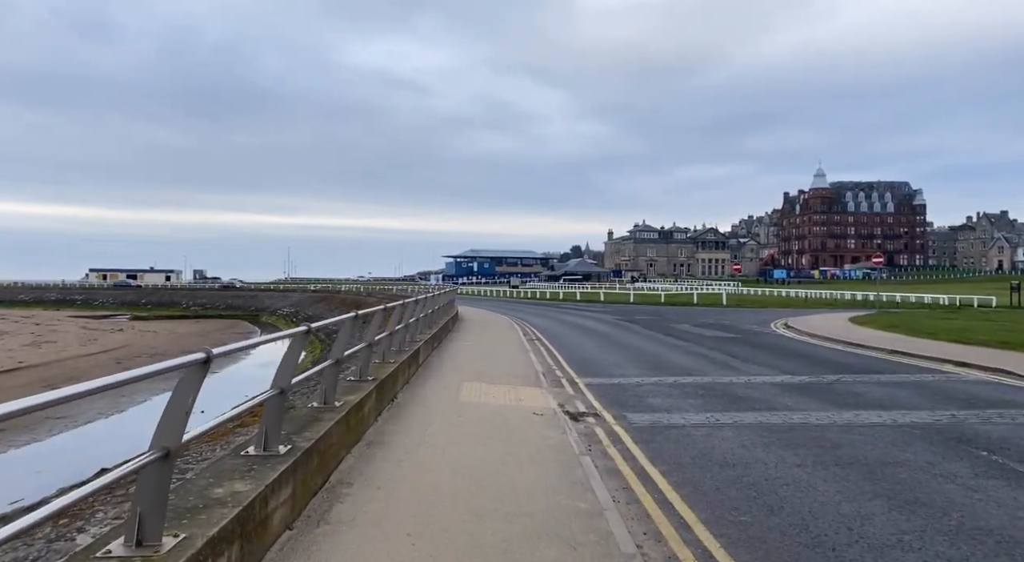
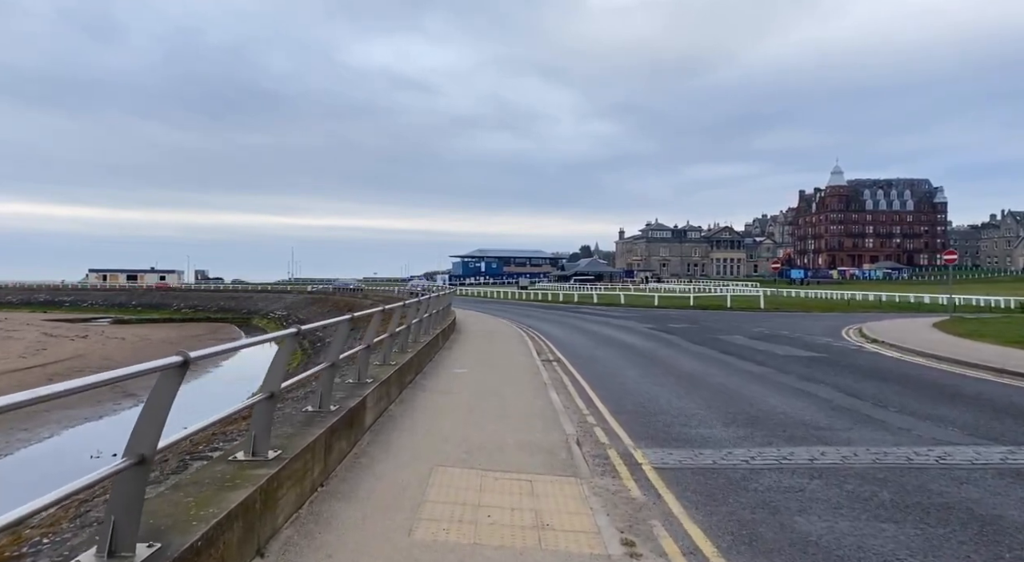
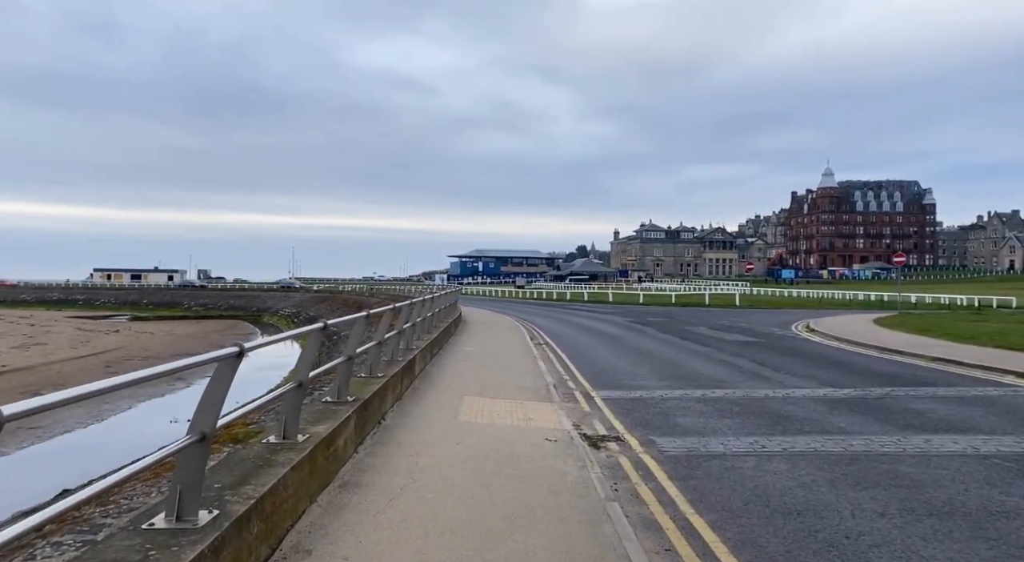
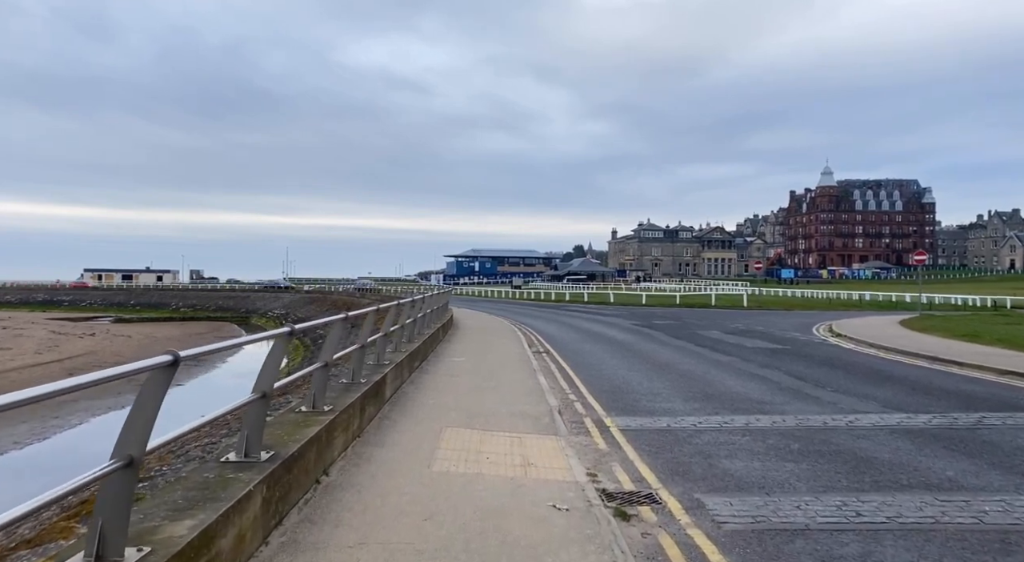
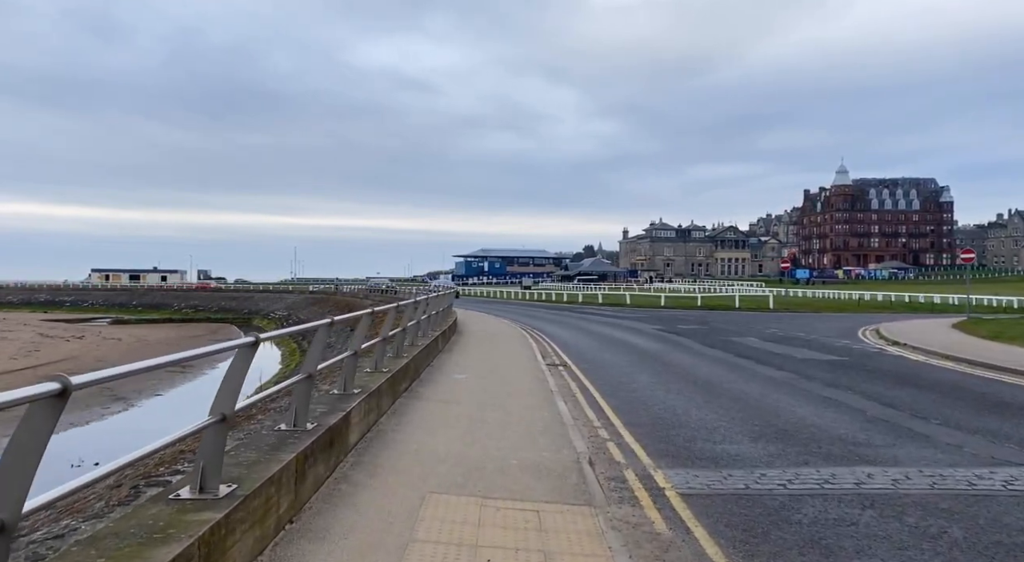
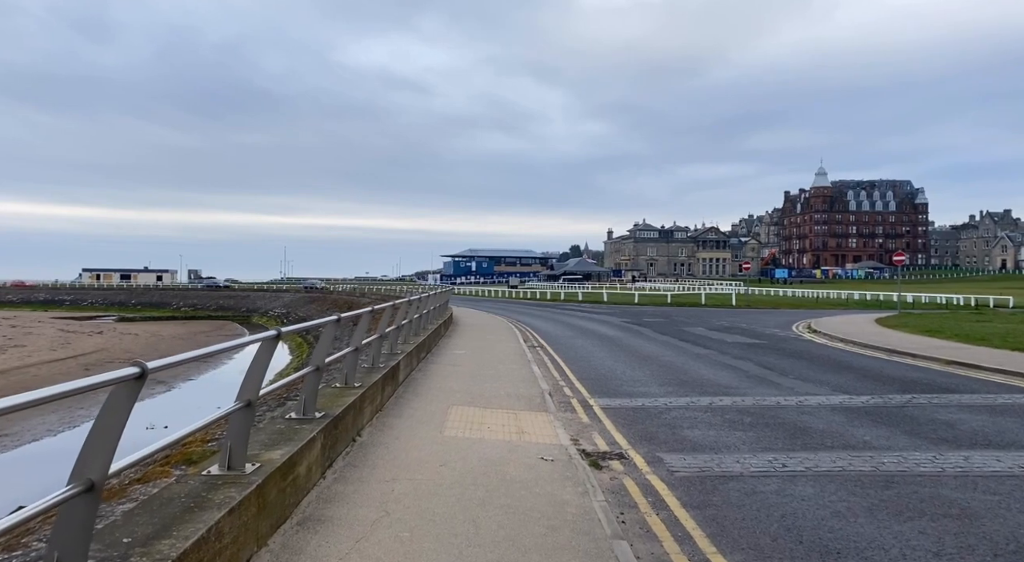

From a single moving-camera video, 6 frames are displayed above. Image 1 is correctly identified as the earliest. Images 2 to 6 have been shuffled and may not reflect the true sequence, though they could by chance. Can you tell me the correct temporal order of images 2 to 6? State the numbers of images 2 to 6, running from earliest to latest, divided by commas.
3, 6, 4, 2, 5
